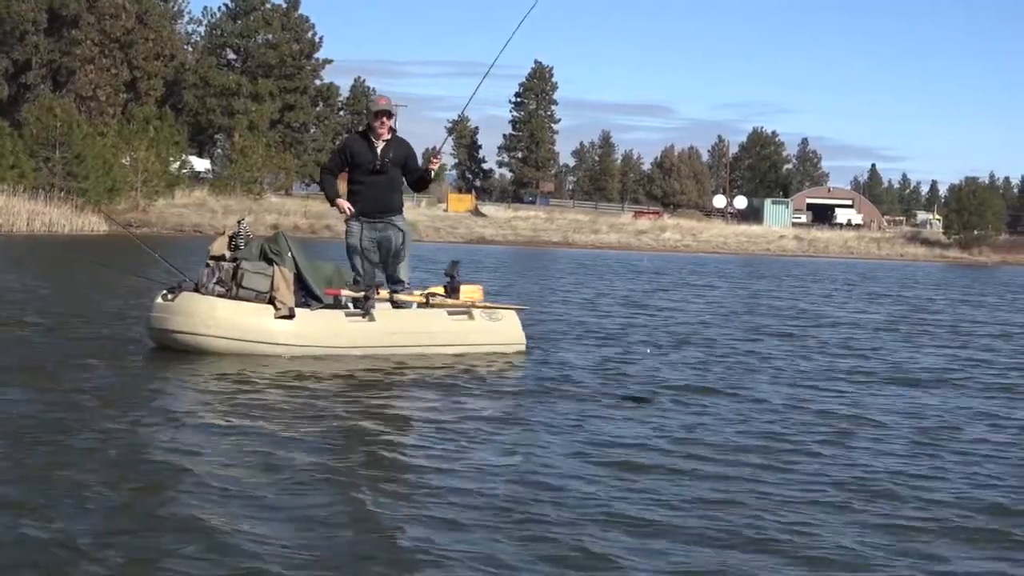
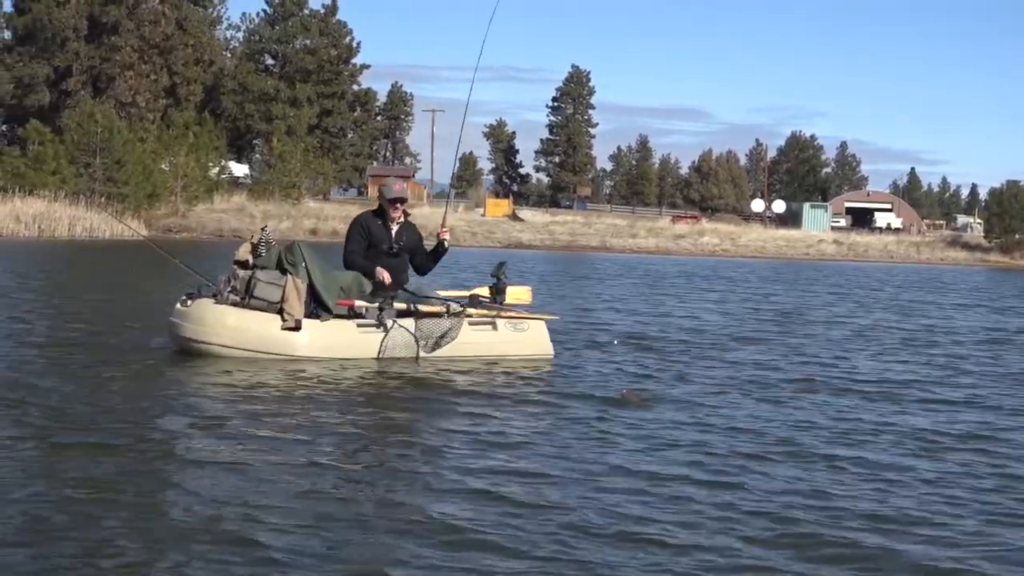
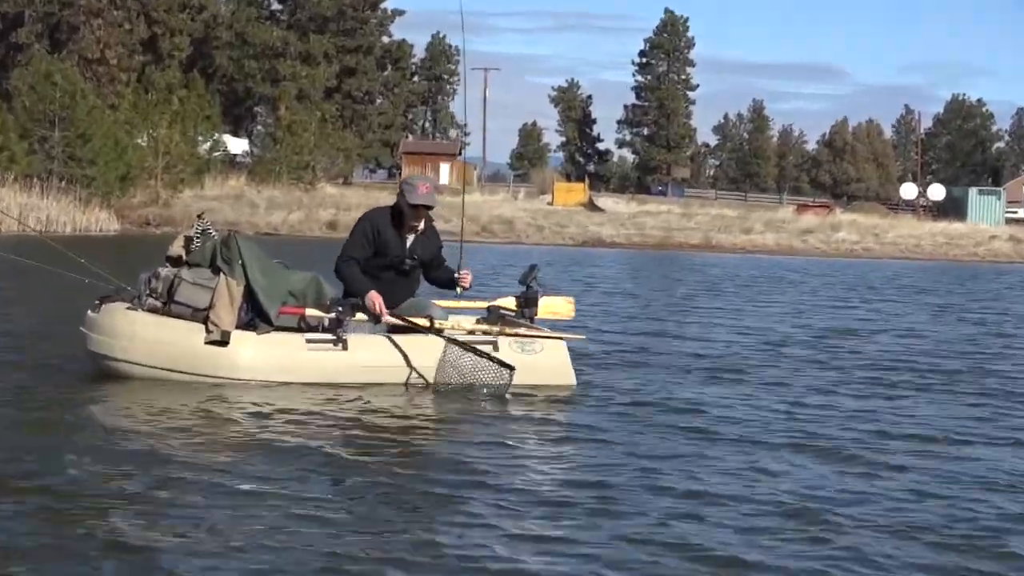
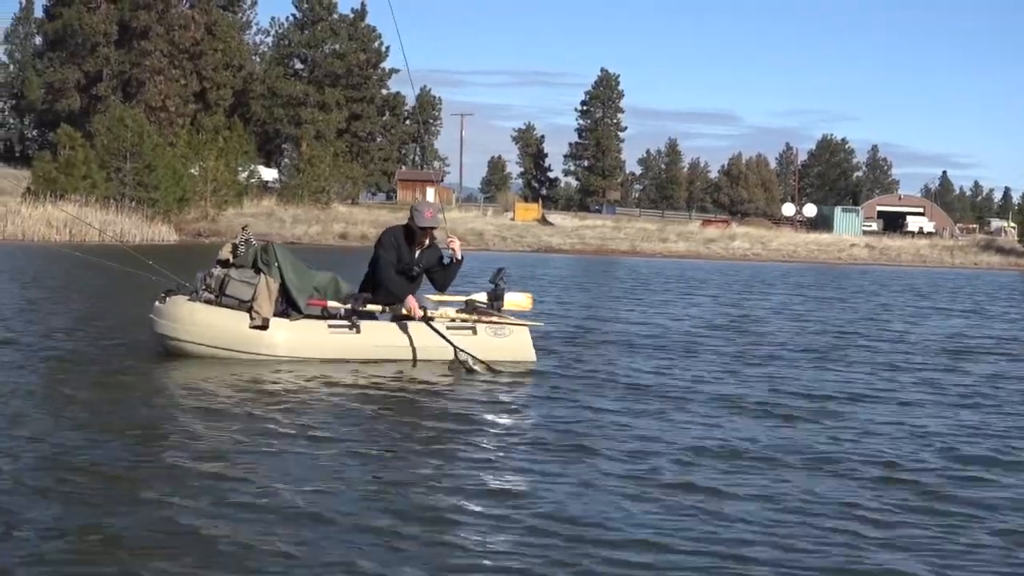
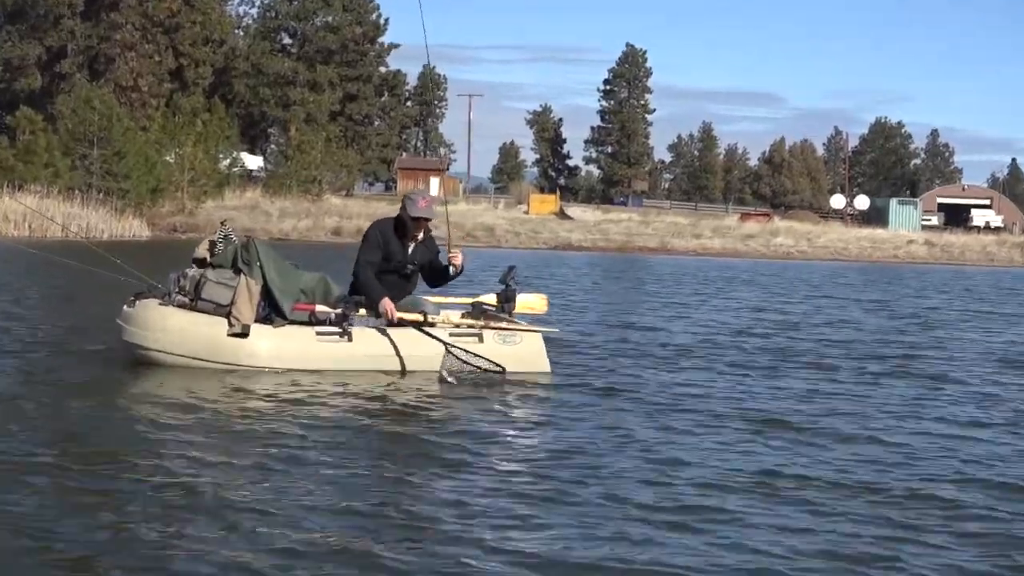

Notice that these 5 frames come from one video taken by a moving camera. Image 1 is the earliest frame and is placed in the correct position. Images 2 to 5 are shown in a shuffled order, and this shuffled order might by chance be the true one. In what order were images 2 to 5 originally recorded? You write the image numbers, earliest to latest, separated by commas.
2, 4, 5, 3
